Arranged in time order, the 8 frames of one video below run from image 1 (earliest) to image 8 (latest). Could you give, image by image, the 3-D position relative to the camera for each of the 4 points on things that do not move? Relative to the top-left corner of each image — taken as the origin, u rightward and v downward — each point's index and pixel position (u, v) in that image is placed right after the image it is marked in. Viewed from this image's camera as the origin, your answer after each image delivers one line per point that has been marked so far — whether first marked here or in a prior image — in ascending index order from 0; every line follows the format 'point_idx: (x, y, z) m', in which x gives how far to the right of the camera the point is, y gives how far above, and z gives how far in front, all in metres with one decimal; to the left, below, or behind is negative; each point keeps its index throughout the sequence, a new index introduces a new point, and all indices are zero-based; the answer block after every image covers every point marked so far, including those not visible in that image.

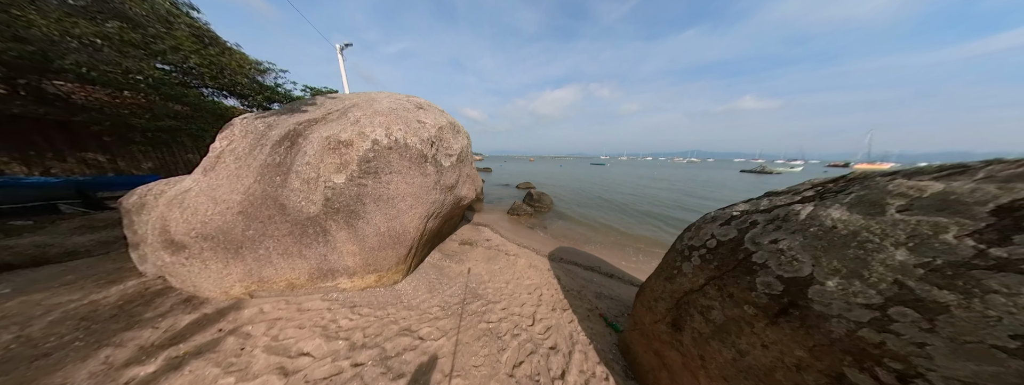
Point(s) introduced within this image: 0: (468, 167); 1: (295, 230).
0: (-1.5, +0.8, +7.2) m
1: (-3.1, -0.5, +3.2) m
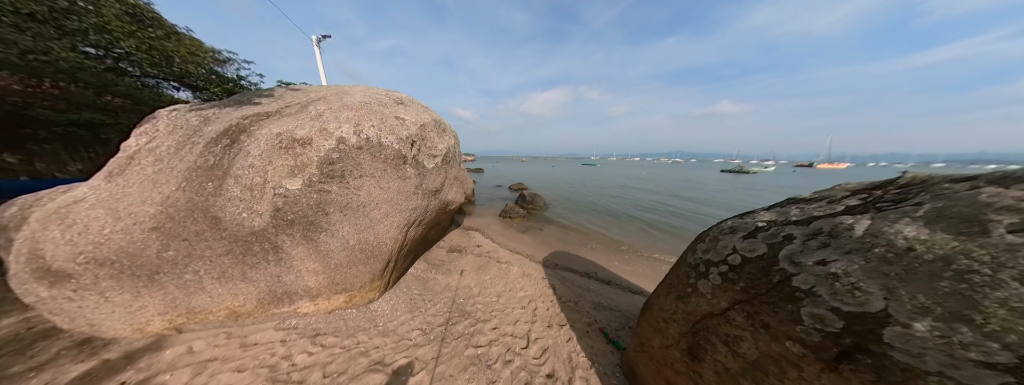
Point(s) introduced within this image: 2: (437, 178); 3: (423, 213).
0: (-1.8, +0.7, +6.6) m
1: (-3.2, -0.7, +2.6) m
2: (-1.9, +0.3, +5.4) m
3: (-2.0, -0.5, +4.9) m
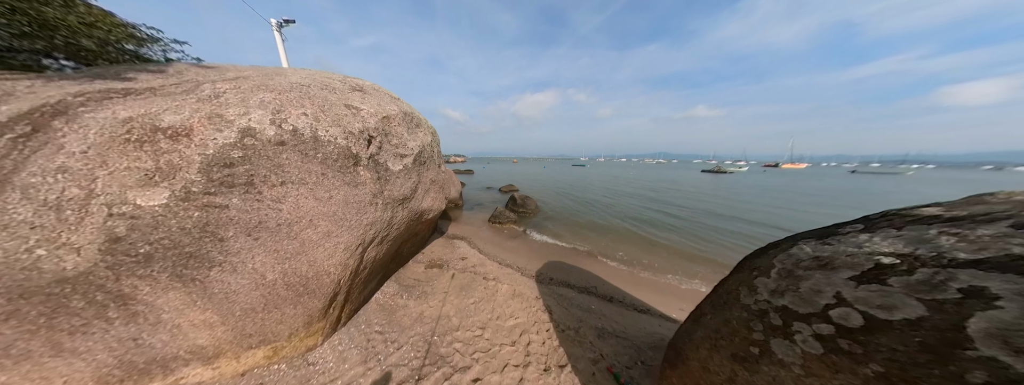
0: (-2.1, +0.6, +5.7) m
1: (-3.4, -0.8, +1.6) m
2: (-2.1, +0.1, +4.4) m
3: (-2.2, -0.6, +3.9) m
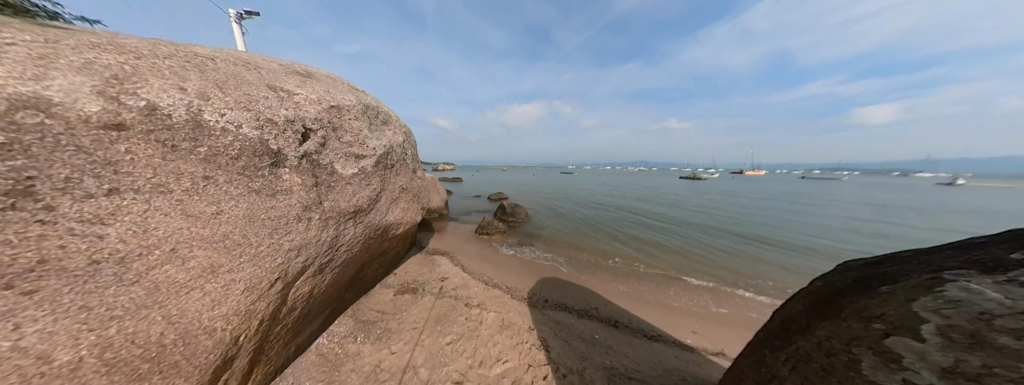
0: (-2.4, +0.3, +4.7) m
1: (-3.5, -0.9, +0.5) m
2: (-2.4, 0.0, +3.4) m
3: (-2.4, -0.8, +2.9) m
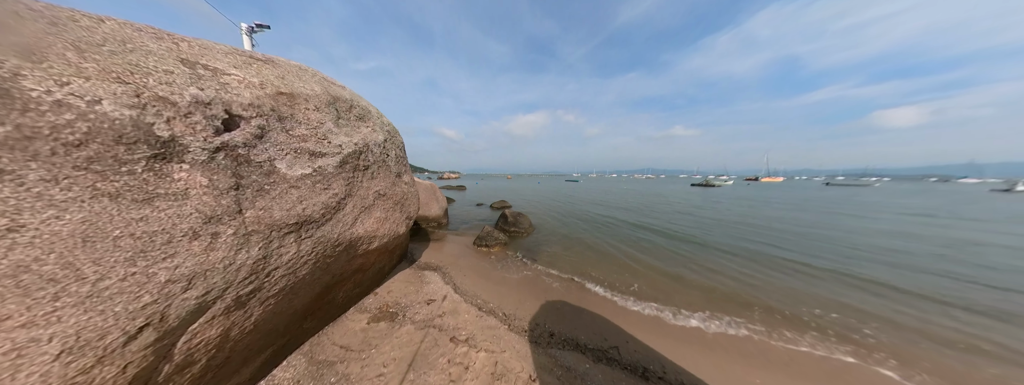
0: (-2.5, +0.2, +4.0) m
1: (-3.6, -0.8, -0.3) m
2: (-2.5, -0.1, +2.6) m
3: (-2.5, -0.8, +2.1) m
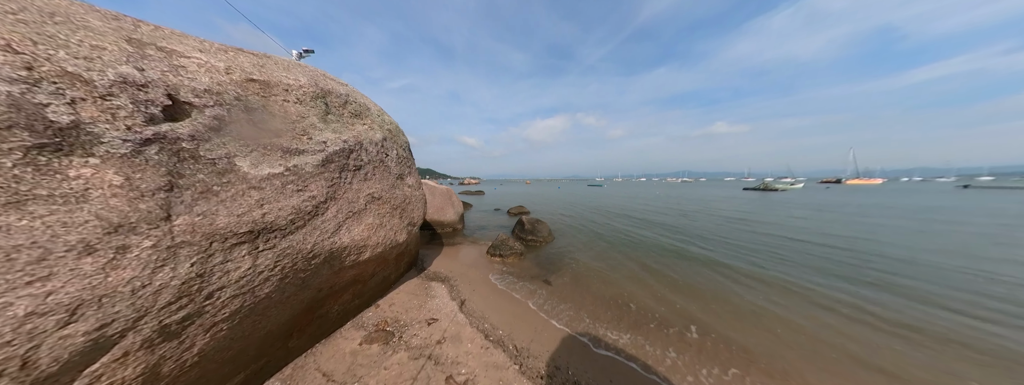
0: (-2.3, +0.2, +3.5) m
1: (-3.9, -0.8, -0.6) m
2: (-2.4, -0.1, +2.2) m
3: (-2.5, -0.8, +1.6) m
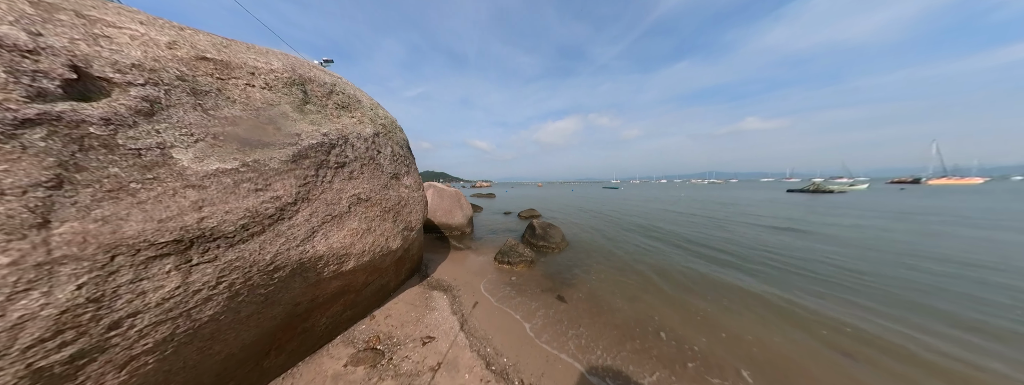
0: (-2.2, +0.2, +3.1) m
1: (-4.0, -0.8, -0.9) m
2: (-2.4, -0.1, +1.8) m
3: (-2.5, -0.8, +1.2) m
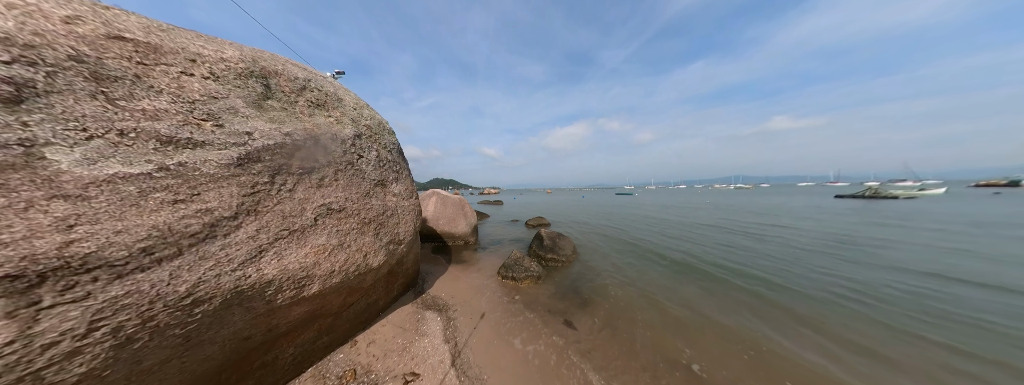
0: (-2.3, 0.0, +2.6) m
1: (-4.2, -0.8, -1.3) m
2: (-2.5, -0.2, +1.3) m
3: (-2.7, -0.9, +0.8) m
